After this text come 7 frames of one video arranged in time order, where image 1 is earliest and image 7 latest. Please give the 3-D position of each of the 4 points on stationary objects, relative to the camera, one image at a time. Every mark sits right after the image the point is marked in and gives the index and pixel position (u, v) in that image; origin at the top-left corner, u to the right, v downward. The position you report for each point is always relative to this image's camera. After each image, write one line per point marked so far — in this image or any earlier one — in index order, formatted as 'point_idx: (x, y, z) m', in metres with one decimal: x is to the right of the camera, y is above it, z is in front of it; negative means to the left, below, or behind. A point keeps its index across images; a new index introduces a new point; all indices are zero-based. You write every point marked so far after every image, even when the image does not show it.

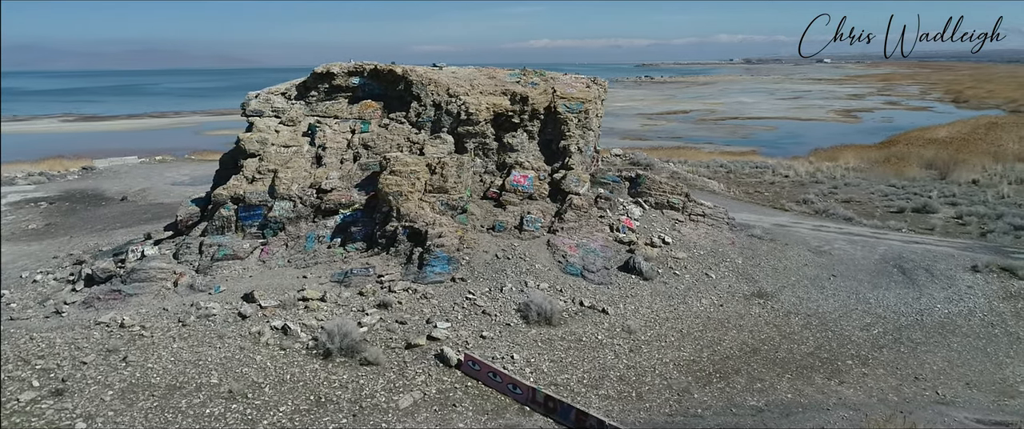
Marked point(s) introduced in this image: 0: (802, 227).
0: (+7.9, -0.3, +17.3) m
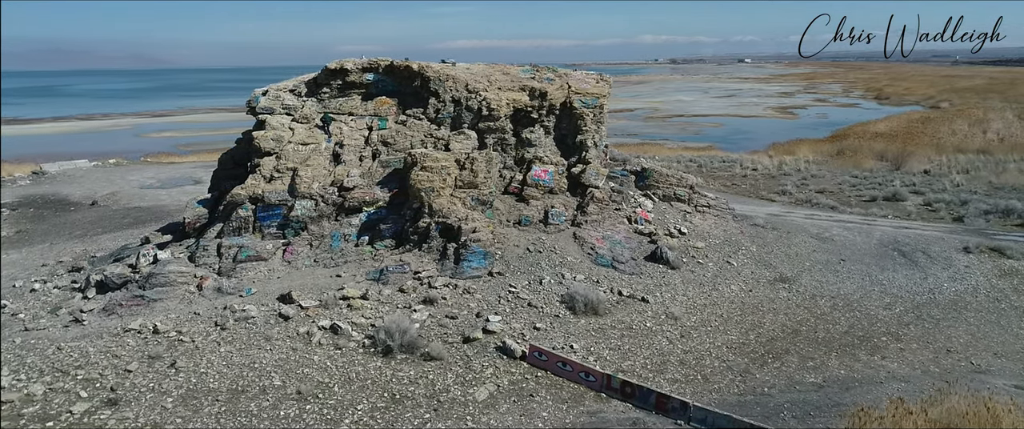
0: (+8.1, 0.0, +18.1) m
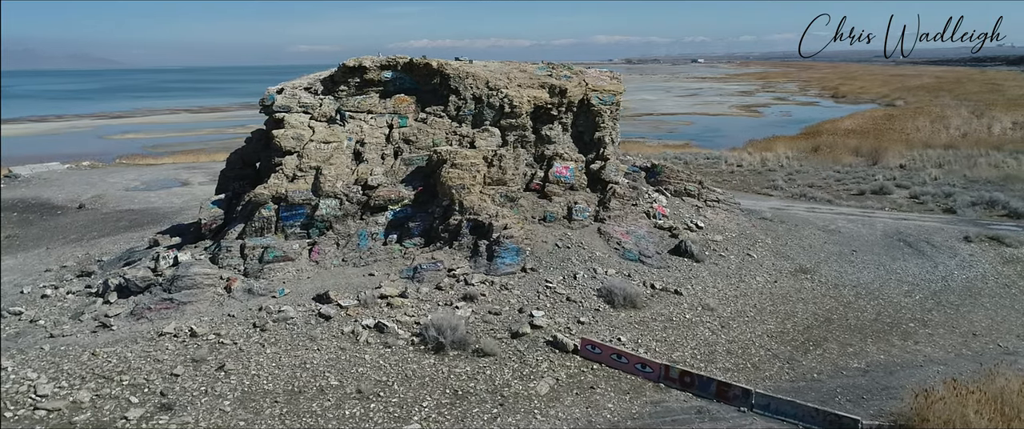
0: (+8.3, +0.1, +18.7) m
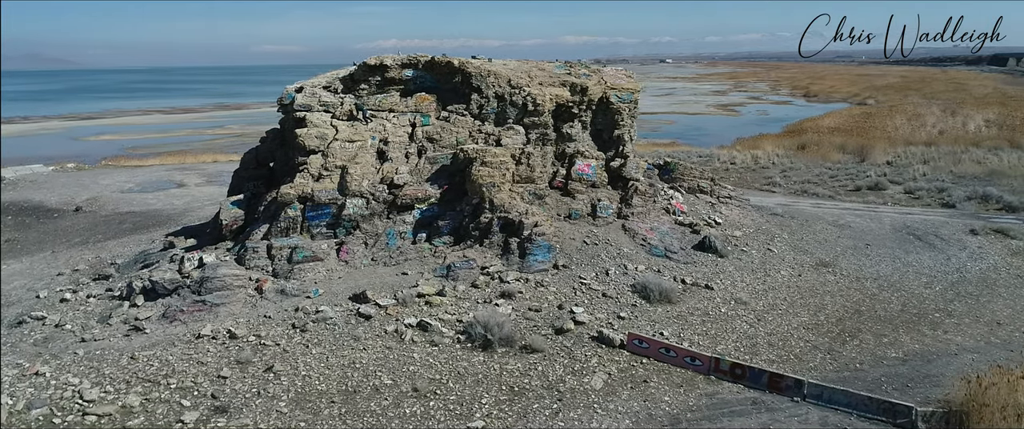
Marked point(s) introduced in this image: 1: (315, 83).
0: (+8.7, +0.3, +19.0) m
1: (-4.6, +3.0, +14.8) m
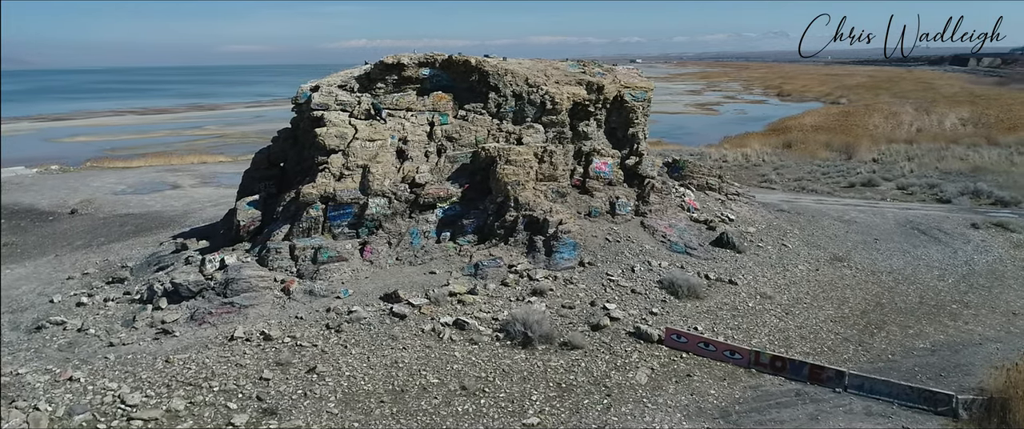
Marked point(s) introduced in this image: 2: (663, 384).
0: (+8.9, +0.4, +19.4) m
1: (-4.2, +3.0, +14.6) m
2: (+2.1, -2.4, +9.0) m
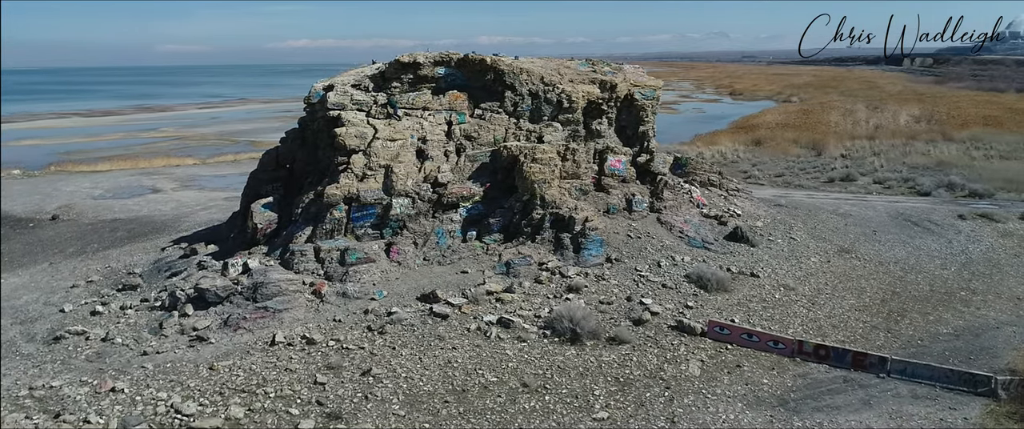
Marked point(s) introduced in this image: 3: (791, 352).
0: (+9.0, +0.6, +20.1) m
1: (-3.8, +3.0, +14.4) m
2: (+2.9, -2.3, +9.2) m
3: (+4.3, -2.1, +9.7) m
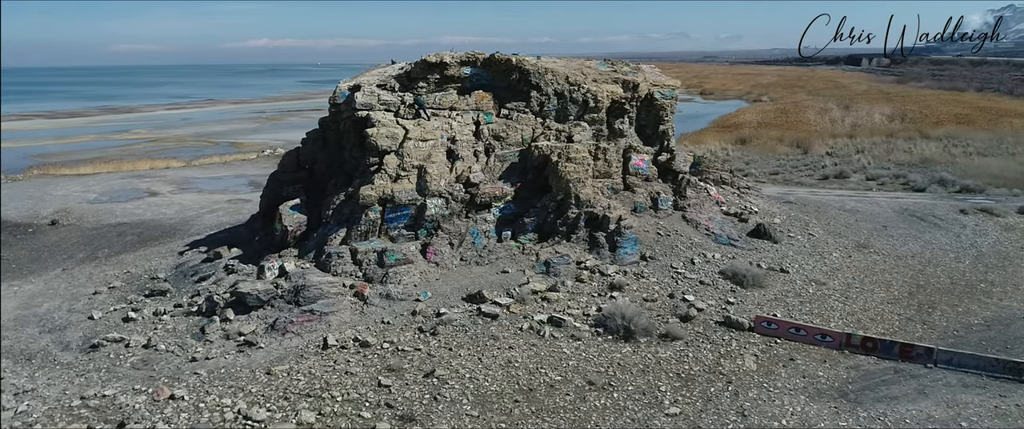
0: (+9.3, +0.7, +20.5) m
1: (-3.2, +3.0, +14.3) m
2: (+3.8, -2.3, +9.4) m
3: (+5.1, -2.0, +10.0) m
